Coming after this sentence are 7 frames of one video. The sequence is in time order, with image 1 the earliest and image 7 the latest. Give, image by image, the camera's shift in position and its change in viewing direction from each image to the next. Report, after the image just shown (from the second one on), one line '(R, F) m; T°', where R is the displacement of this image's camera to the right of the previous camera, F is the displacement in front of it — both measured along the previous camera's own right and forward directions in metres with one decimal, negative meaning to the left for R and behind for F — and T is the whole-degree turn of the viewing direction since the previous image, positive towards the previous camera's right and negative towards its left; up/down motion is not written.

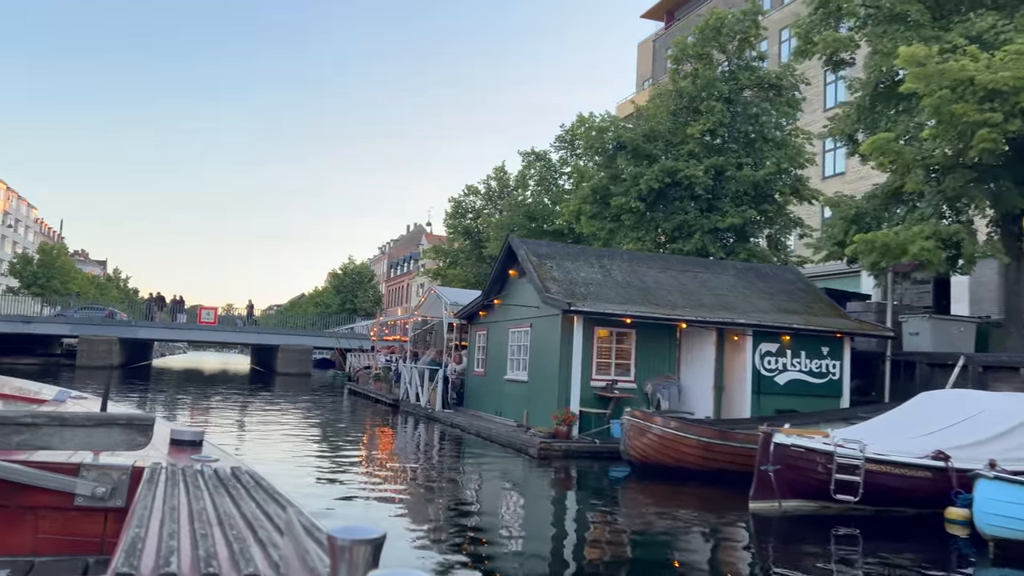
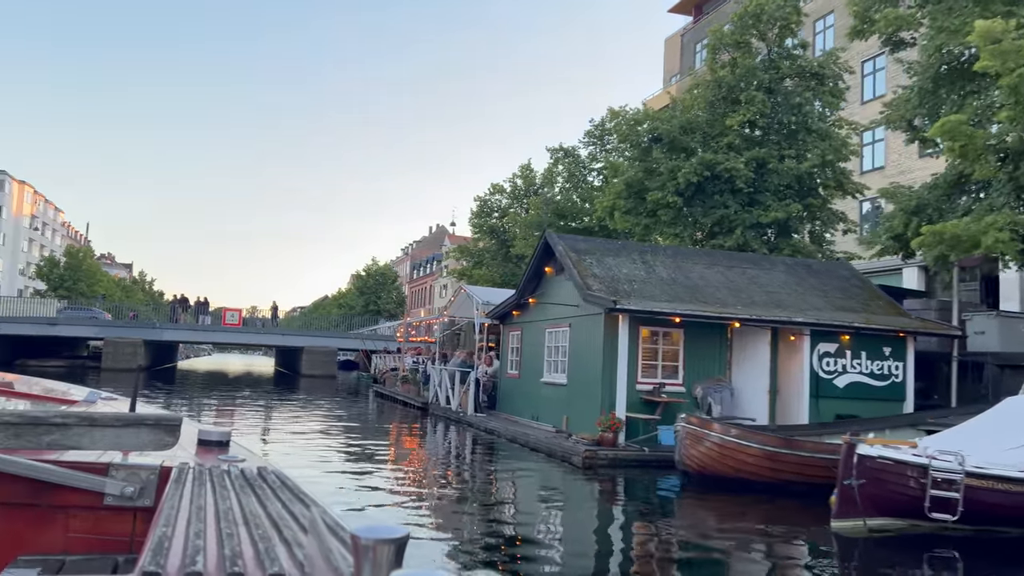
(-0.3, +0.9) m; -2°
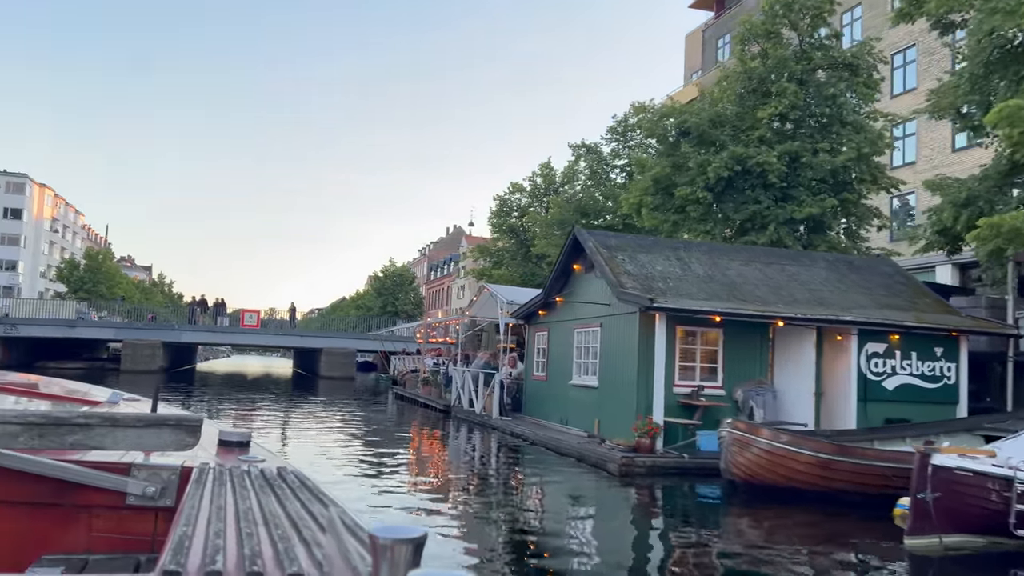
(-0.2, +0.7) m; -1°
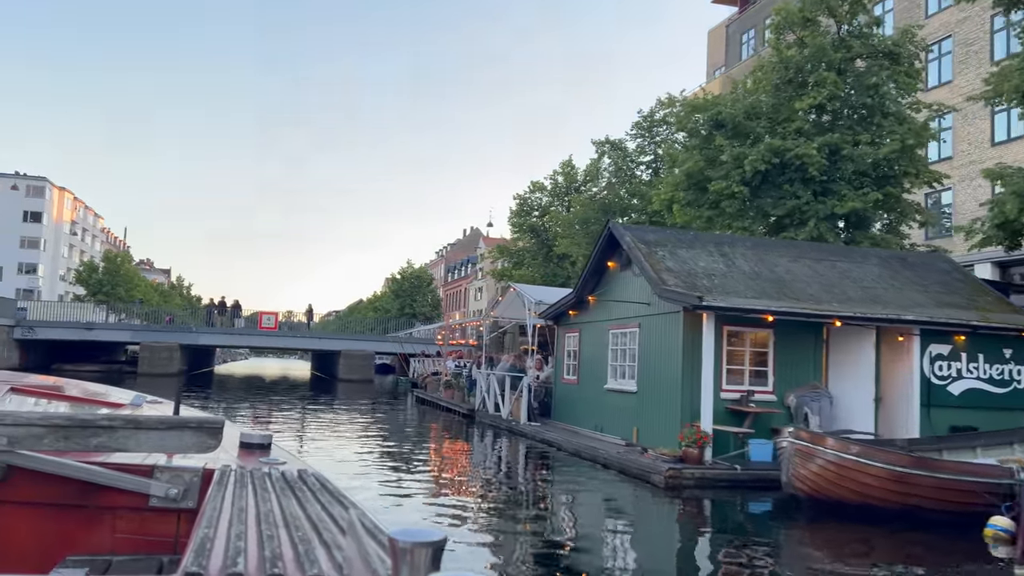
(-0.3, +0.9) m; -1°
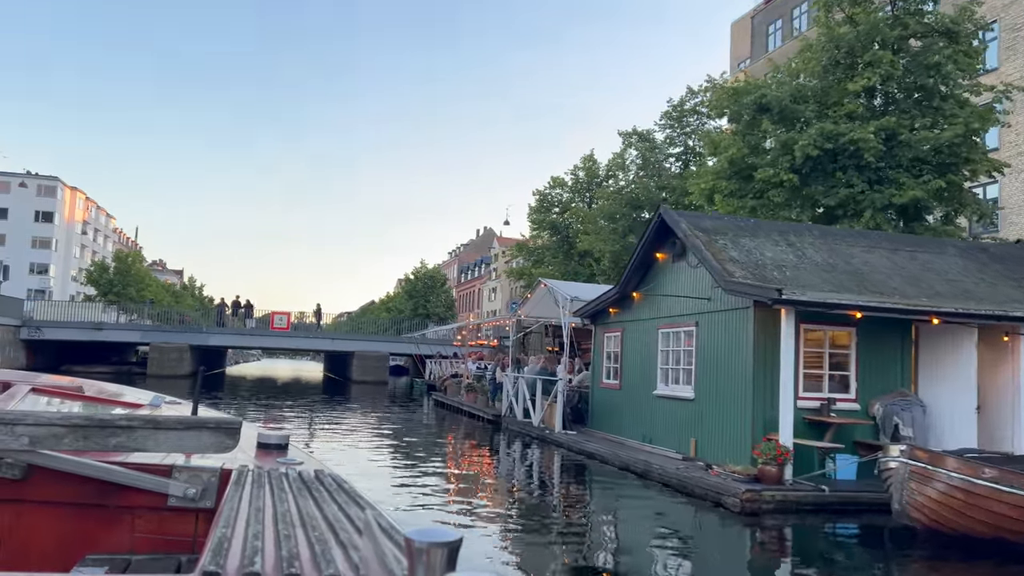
(-0.4, +1.5) m; -1°
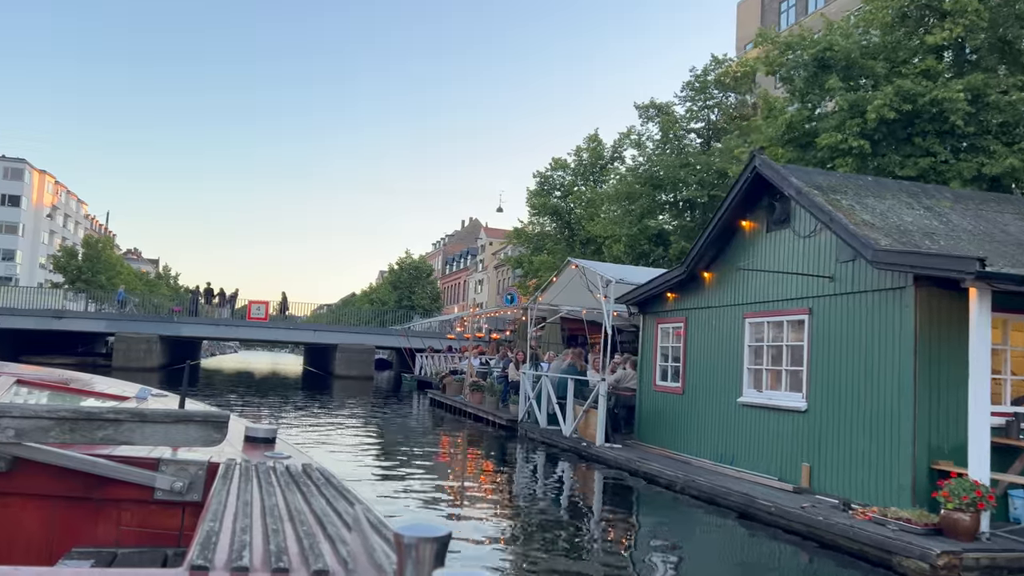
(-0.8, +3.0) m; +1°
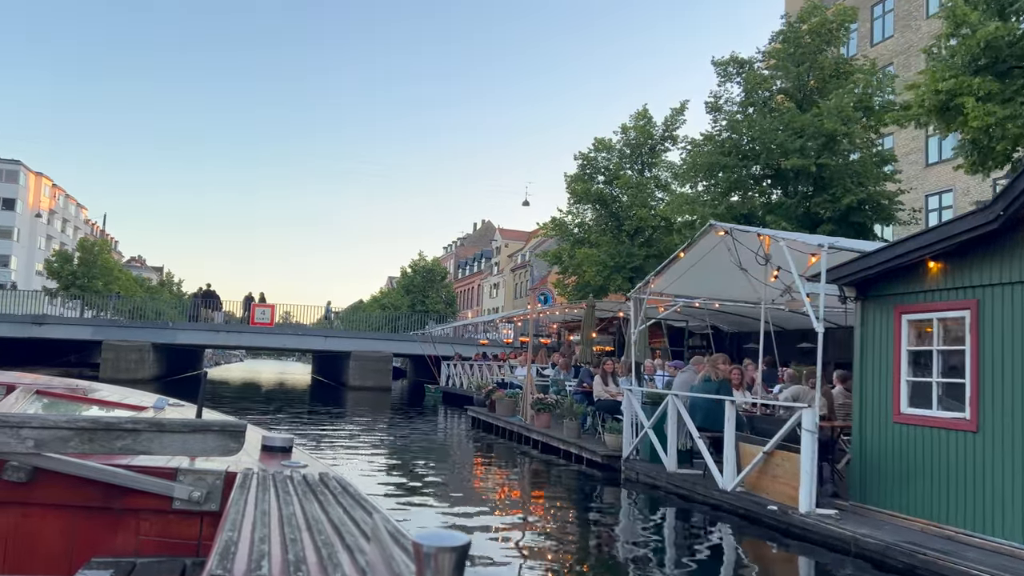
(-1.4, +4.8) m; 0°
